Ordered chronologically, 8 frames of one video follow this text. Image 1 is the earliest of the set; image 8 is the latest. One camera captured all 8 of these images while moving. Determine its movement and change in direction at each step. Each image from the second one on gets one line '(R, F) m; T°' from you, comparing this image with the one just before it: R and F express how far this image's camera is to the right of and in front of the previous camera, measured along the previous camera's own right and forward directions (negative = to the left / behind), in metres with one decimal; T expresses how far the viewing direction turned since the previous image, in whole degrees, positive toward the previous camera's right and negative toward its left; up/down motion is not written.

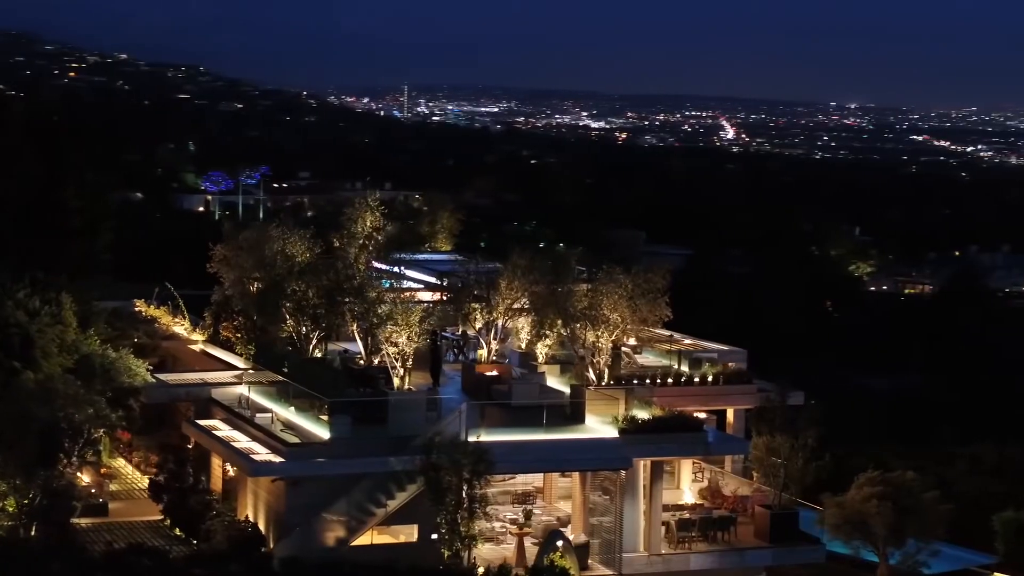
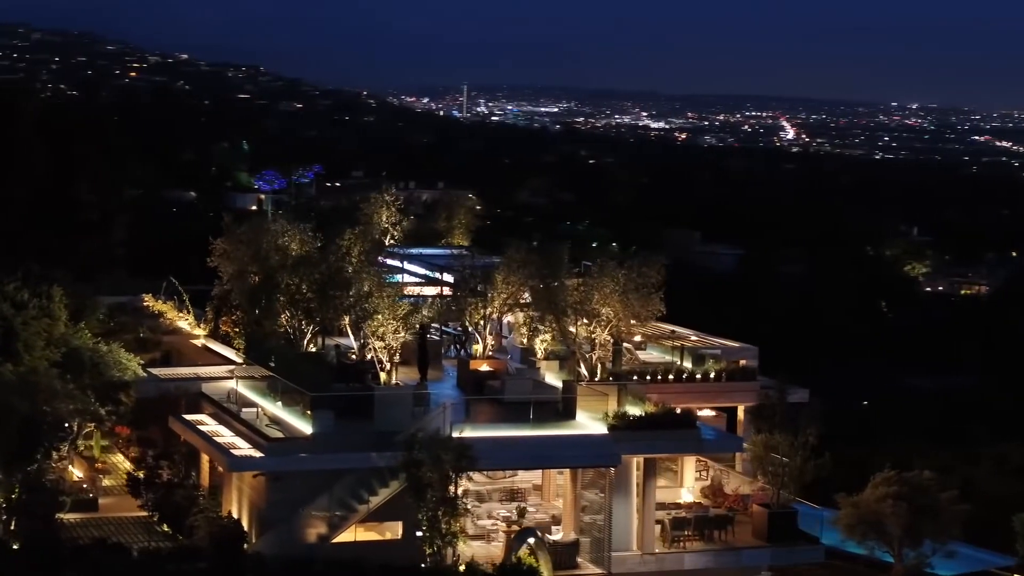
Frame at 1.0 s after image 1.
(+0.5, +0.3) m; -2°
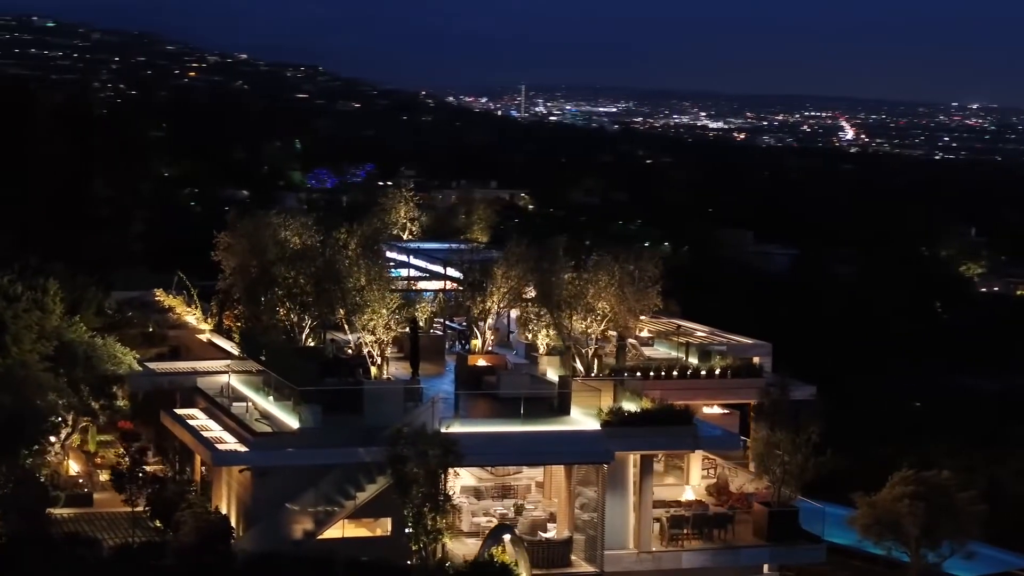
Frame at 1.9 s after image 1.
(+0.5, +0.2) m; -1°
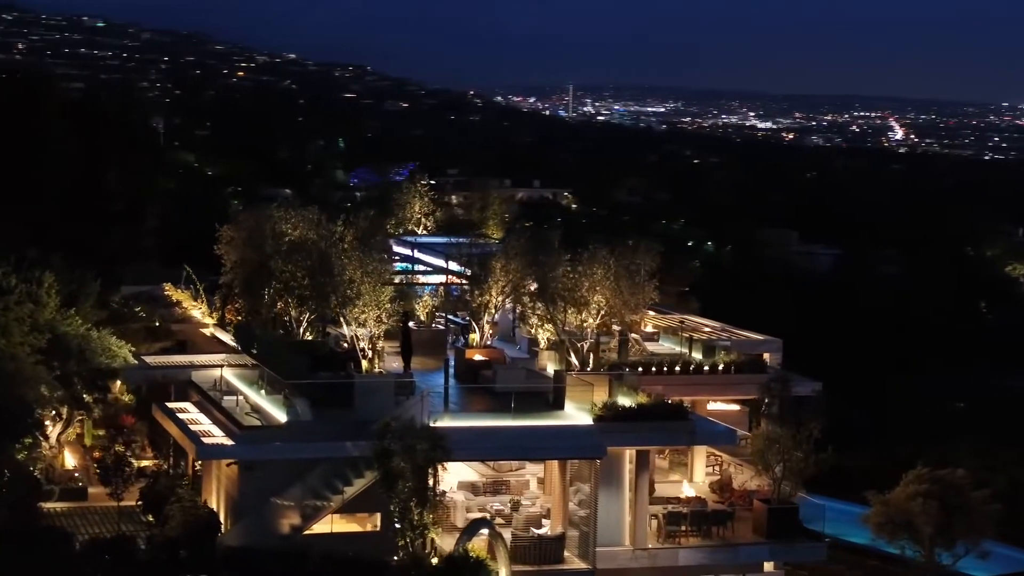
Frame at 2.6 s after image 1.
(+0.4, +0.2) m; -1°
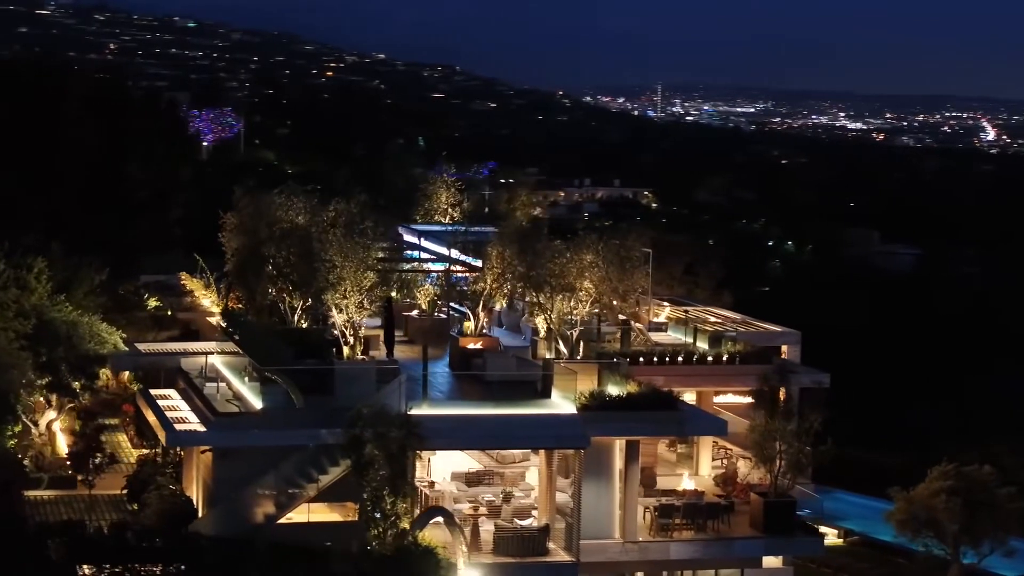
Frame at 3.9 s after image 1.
(+0.7, +0.4) m; -2°
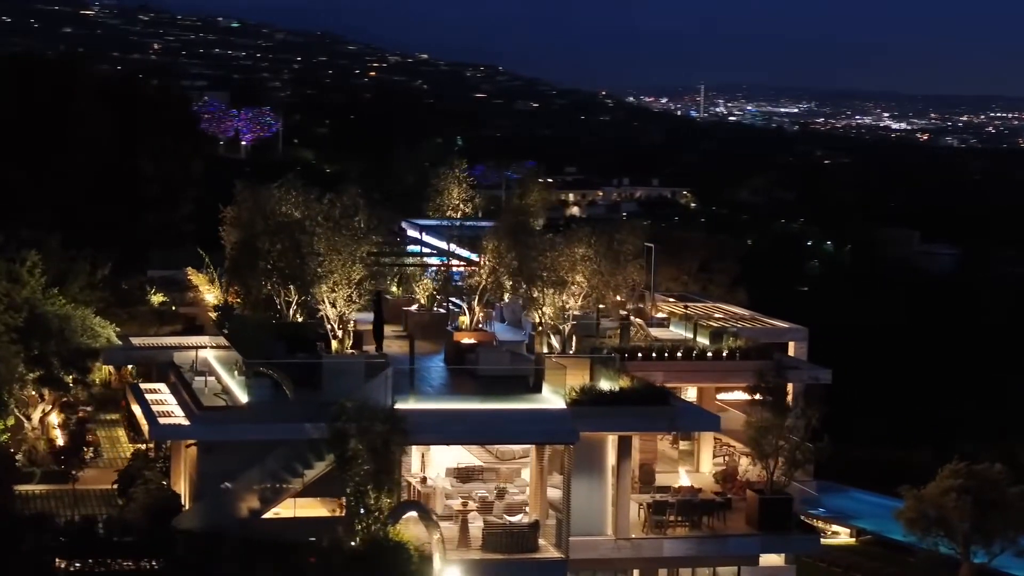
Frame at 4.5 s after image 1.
(+0.4, +0.2) m; -1°
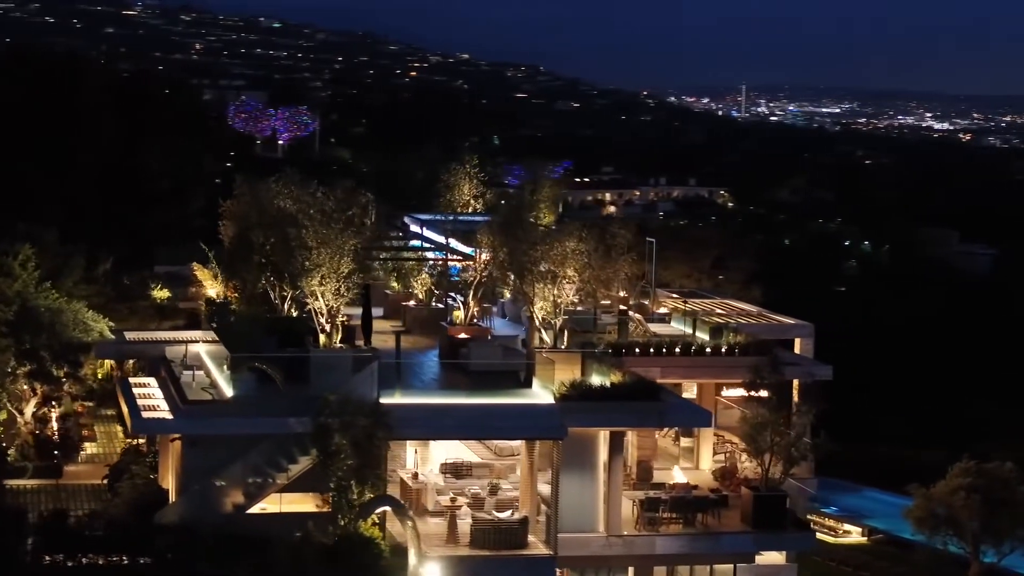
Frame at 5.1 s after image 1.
(+0.4, +0.2) m; -1°
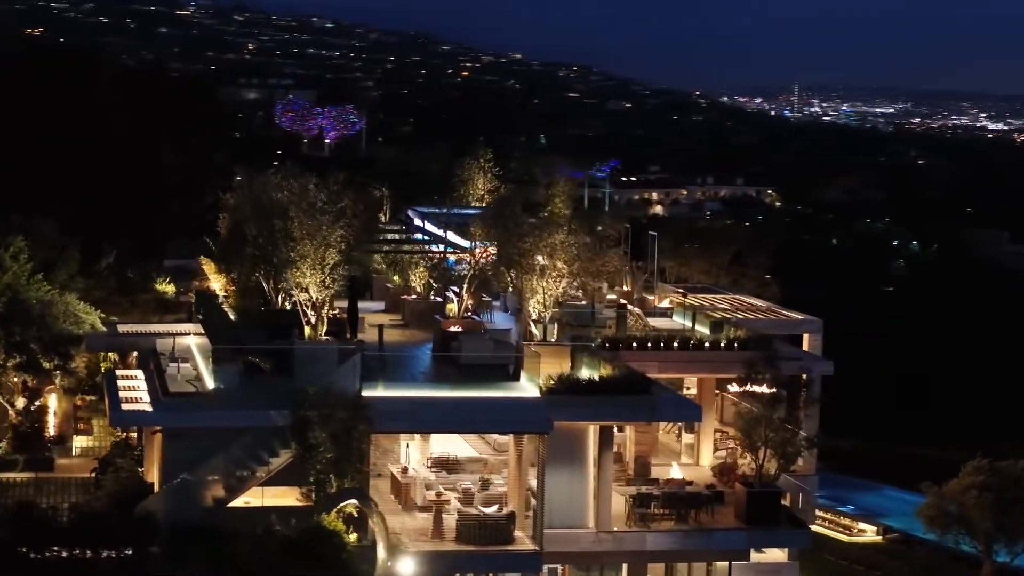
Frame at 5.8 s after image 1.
(+0.4, +0.2) m; -1°
